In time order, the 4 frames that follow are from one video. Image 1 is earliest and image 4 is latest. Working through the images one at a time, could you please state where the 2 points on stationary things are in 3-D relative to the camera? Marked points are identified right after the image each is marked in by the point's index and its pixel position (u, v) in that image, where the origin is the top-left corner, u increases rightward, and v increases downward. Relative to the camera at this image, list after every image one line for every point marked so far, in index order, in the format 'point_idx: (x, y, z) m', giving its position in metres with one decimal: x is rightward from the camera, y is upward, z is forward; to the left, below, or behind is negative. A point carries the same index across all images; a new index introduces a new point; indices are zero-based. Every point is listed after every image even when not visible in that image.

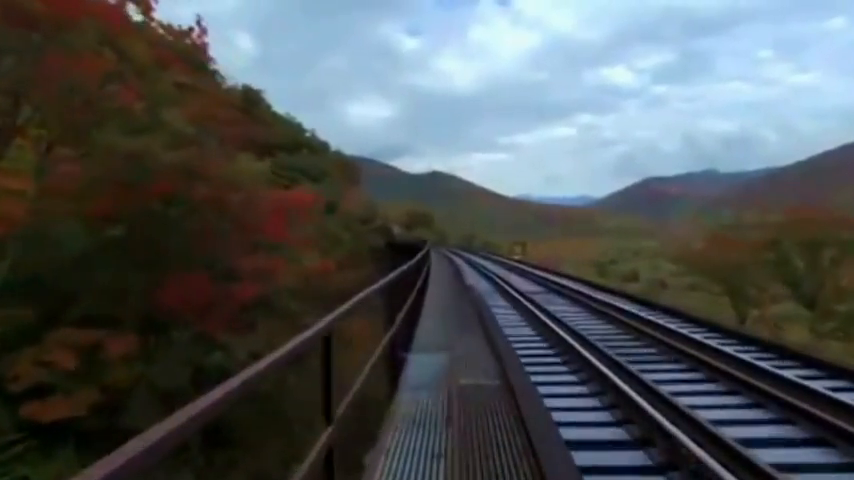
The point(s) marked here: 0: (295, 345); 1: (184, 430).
0: (-0.5, -0.4, +3.2) m
1: (-0.6, -0.5, +2.2) m
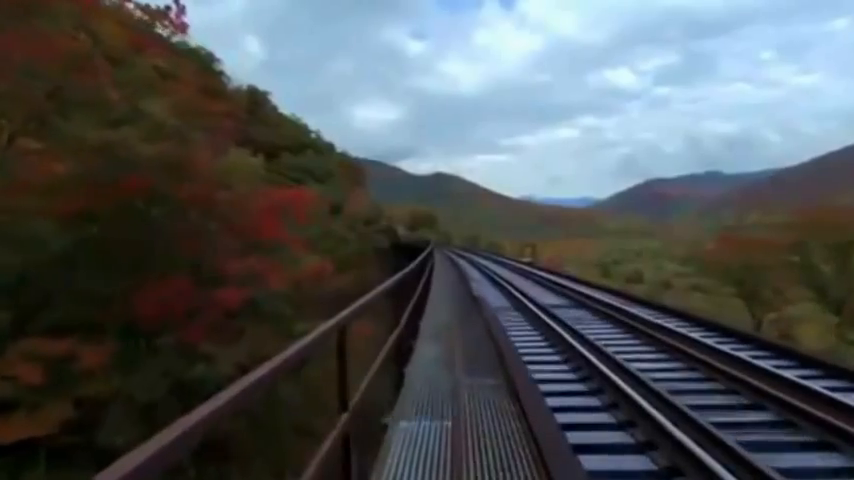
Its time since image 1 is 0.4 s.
0: (-0.5, -0.4, +3.0) m
1: (-0.6, -0.5, +2.0) m
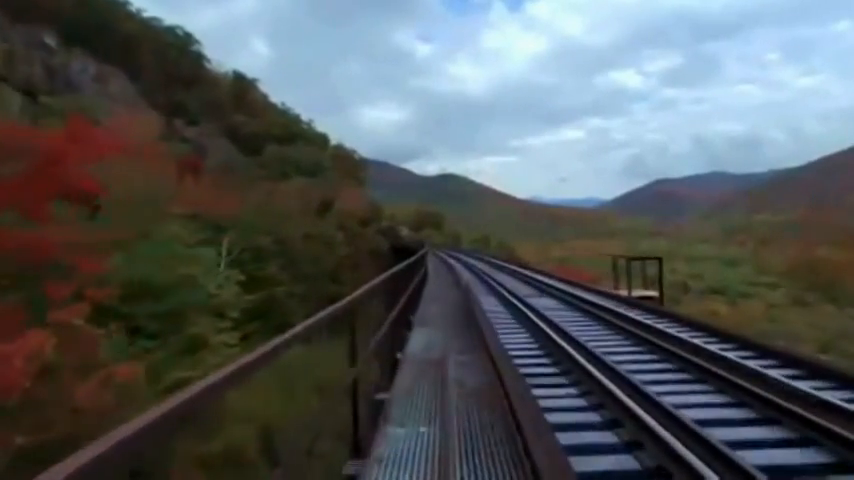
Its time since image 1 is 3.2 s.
0: (-0.5, -0.4, +1.2) m
1: (-0.6, -0.5, +0.2) m
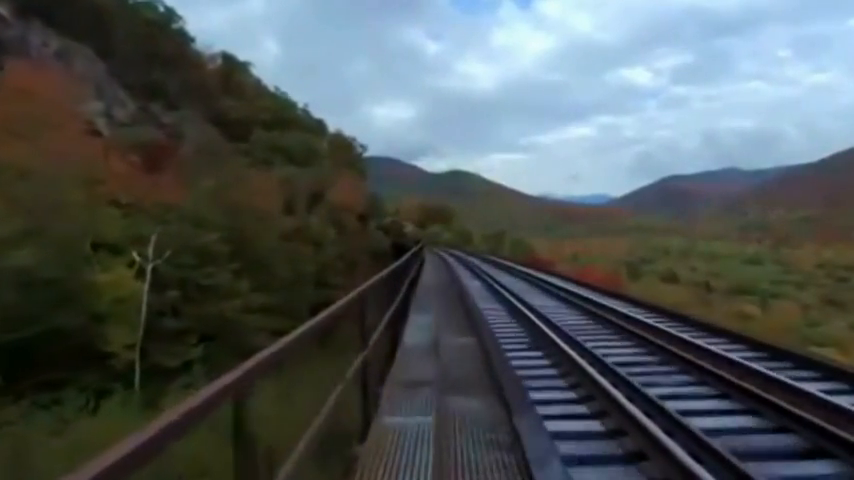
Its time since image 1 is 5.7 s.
0: (-0.6, -0.4, -0.3) m
1: (-0.7, -0.5, -1.2) m
